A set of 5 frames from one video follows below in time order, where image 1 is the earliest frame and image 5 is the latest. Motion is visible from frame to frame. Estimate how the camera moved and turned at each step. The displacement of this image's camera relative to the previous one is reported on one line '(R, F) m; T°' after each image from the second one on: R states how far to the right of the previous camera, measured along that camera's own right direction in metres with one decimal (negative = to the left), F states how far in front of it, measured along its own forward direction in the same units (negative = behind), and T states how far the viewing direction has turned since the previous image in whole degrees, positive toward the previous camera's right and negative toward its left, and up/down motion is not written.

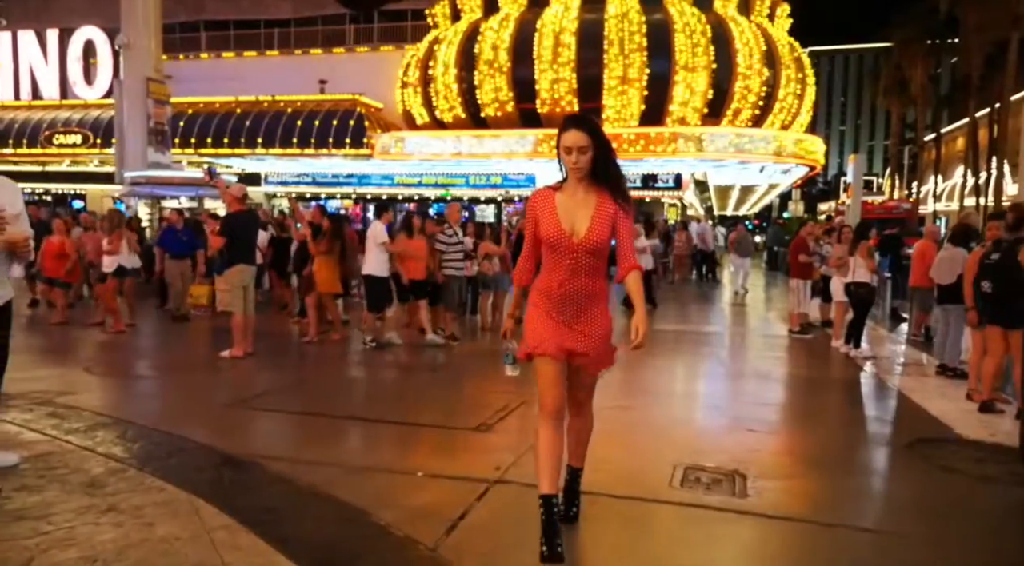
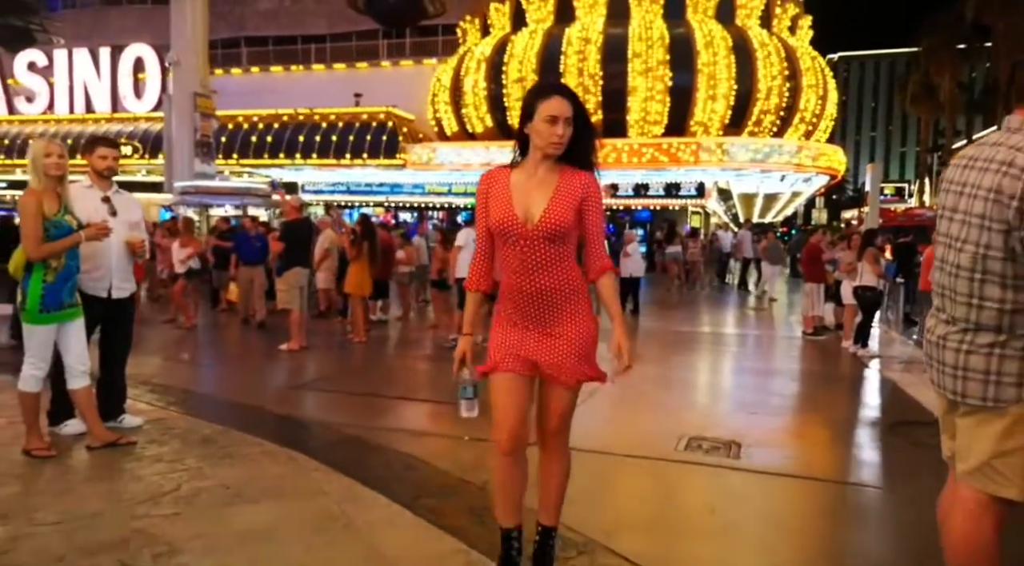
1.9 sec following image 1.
(0.0, -1.0) m; -2°
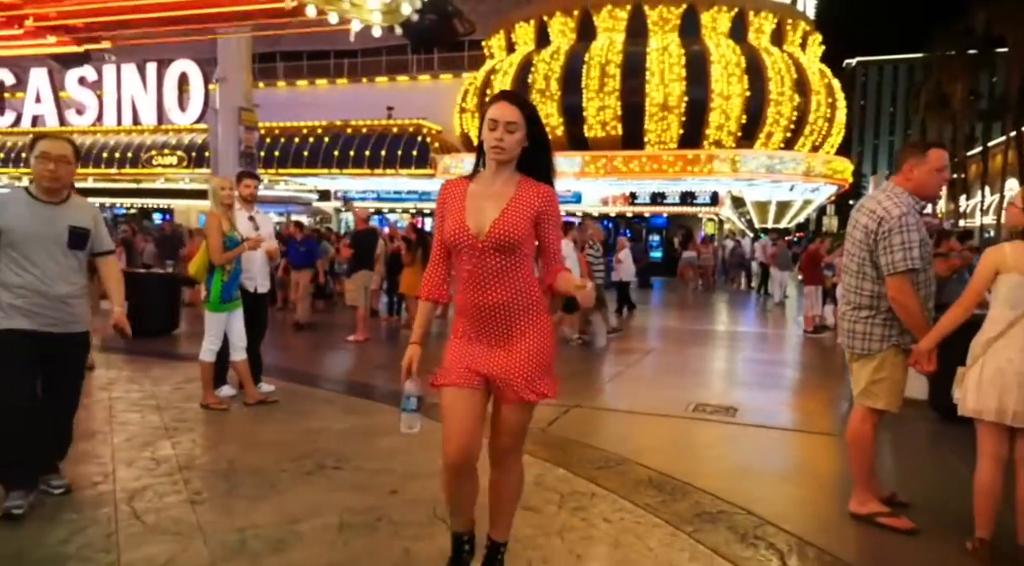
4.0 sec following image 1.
(-0.3, -1.7) m; -1°
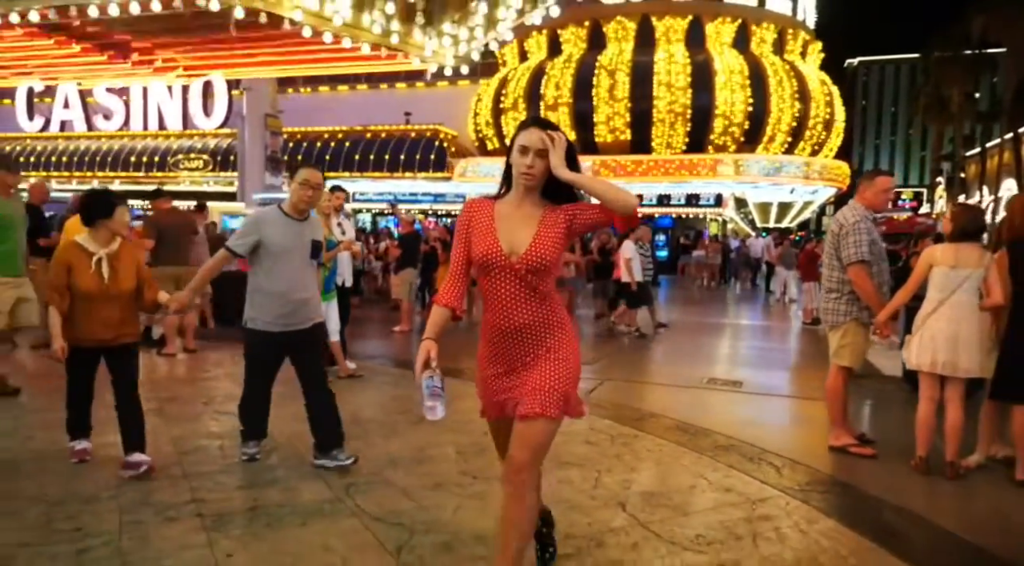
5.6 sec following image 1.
(-0.4, -1.4) m; 0°
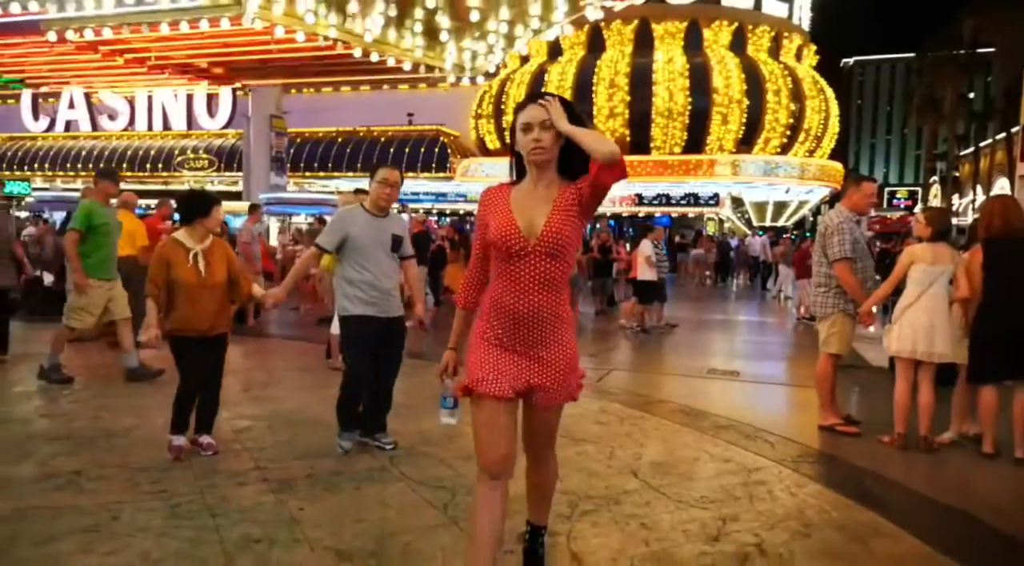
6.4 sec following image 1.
(-0.2, -0.6) m; 0°
